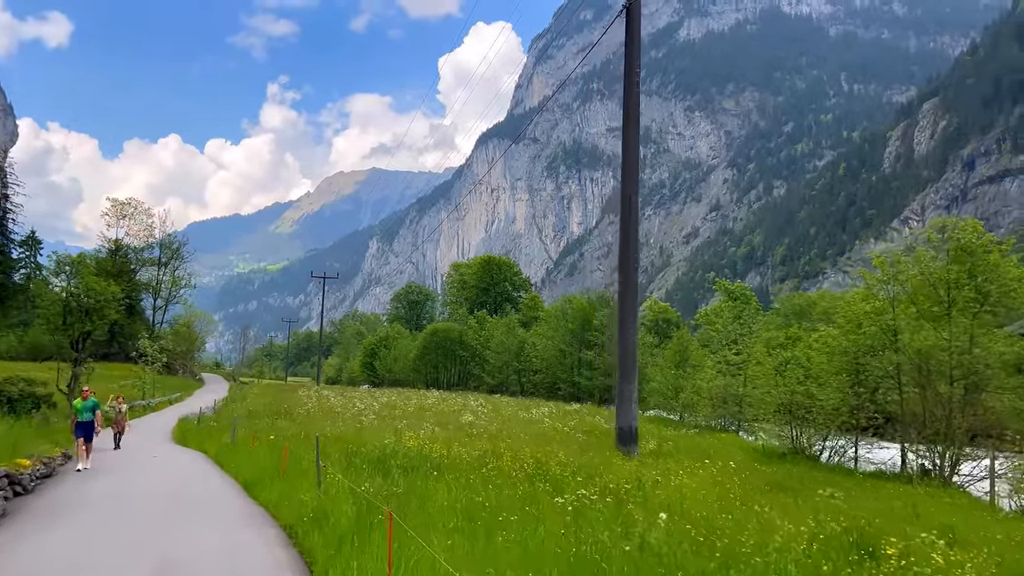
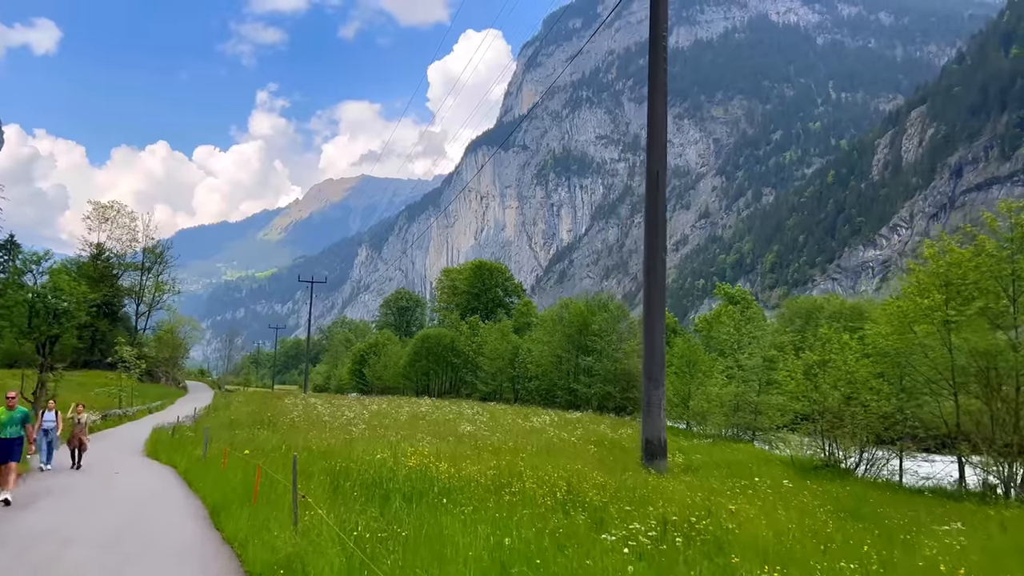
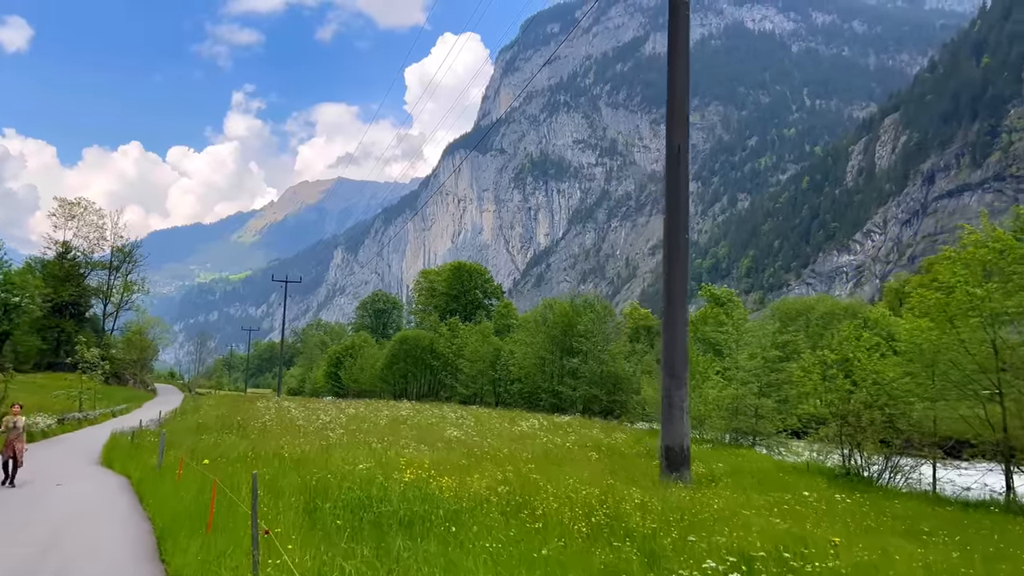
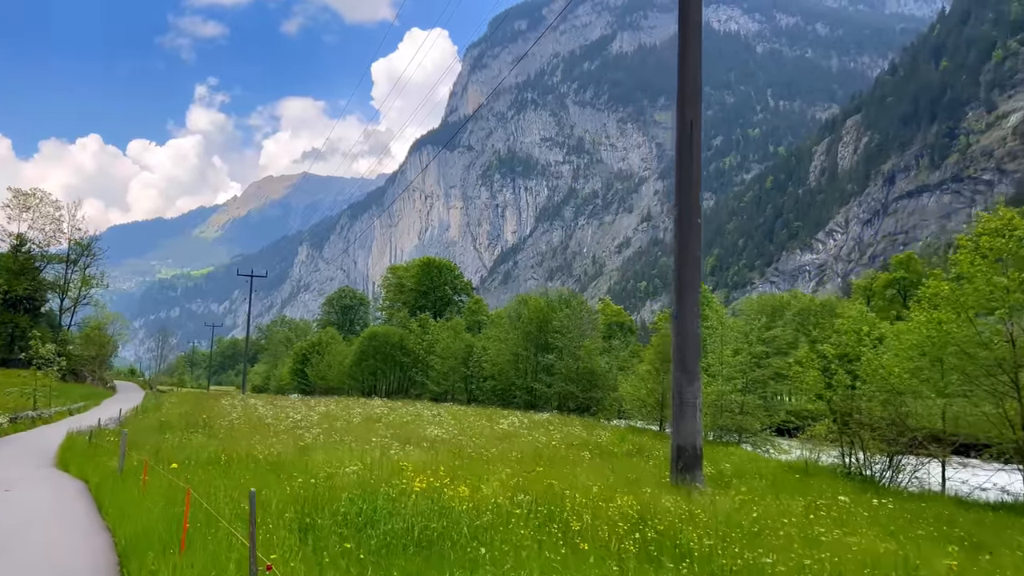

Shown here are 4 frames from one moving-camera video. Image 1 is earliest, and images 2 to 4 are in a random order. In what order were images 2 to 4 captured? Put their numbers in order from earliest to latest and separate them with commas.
2, 3, 4
